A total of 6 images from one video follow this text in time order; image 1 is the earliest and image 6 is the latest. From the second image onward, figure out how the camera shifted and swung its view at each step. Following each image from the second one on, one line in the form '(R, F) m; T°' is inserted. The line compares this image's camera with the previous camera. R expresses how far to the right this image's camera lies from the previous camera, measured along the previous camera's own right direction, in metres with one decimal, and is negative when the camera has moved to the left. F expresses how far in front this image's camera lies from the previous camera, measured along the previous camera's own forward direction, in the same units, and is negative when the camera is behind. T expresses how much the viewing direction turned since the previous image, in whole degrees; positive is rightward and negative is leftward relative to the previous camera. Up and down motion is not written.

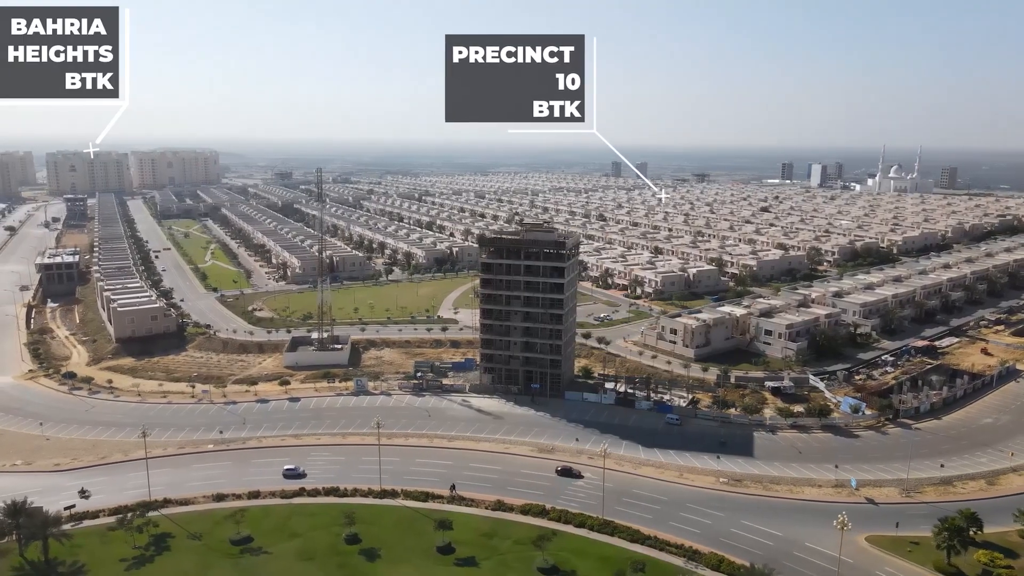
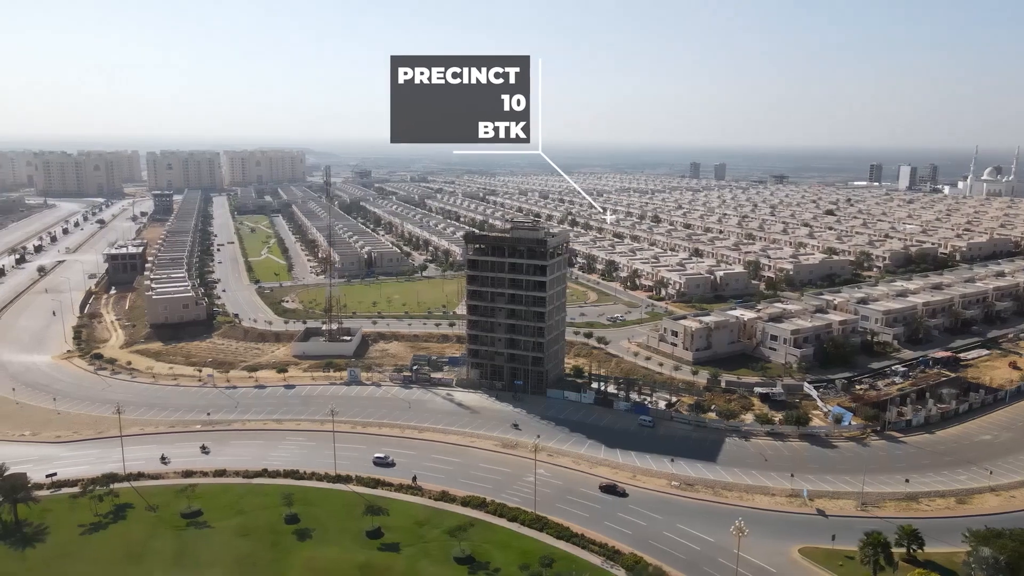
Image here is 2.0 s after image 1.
(+6.5, -0.1) m; -6°
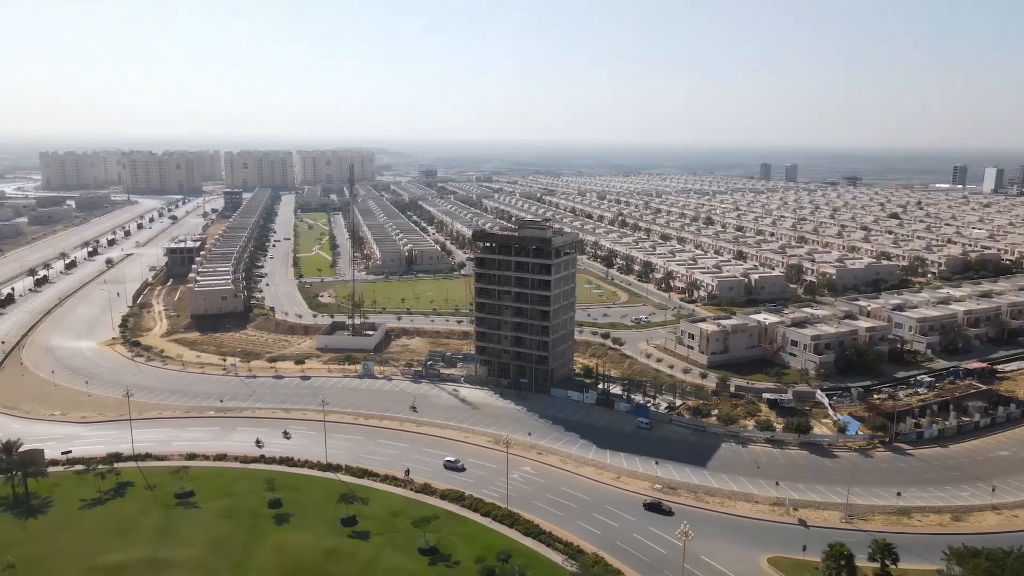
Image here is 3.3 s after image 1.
(+4.2, 0.0) m; -5°
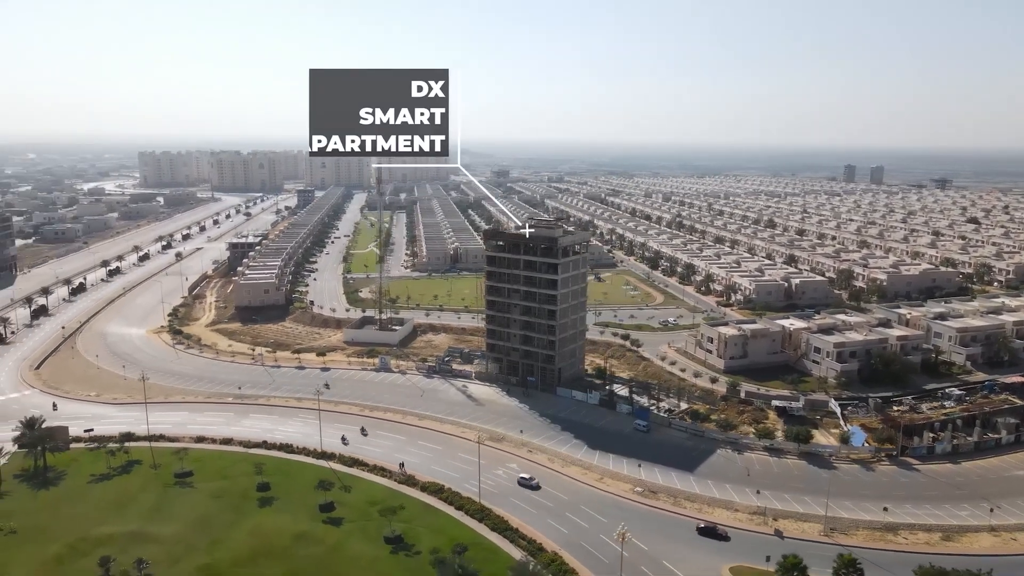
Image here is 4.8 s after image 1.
(+4.6, 0.0) m; -6°
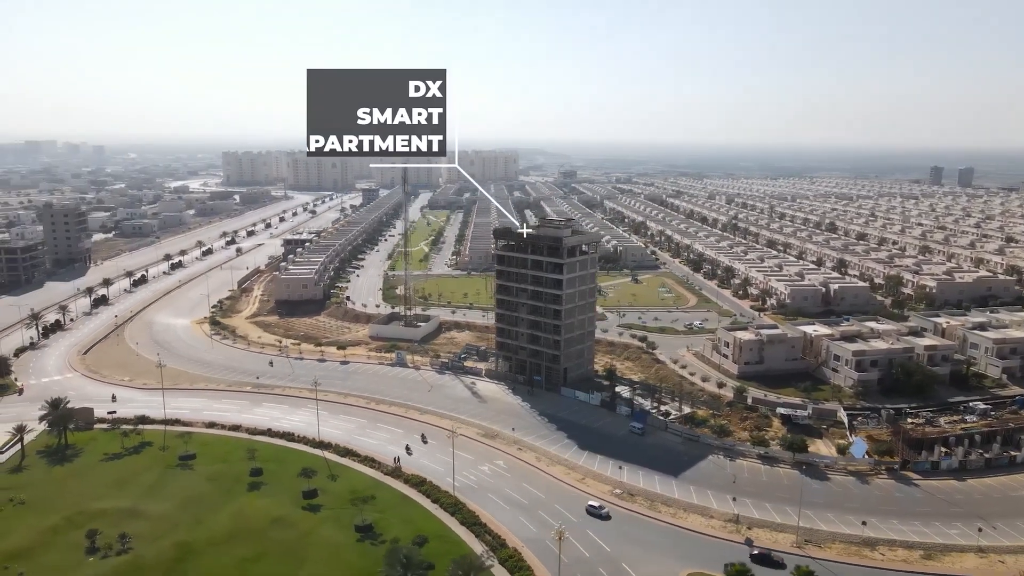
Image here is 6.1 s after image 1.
(+4.4, -0.1) m; -6°
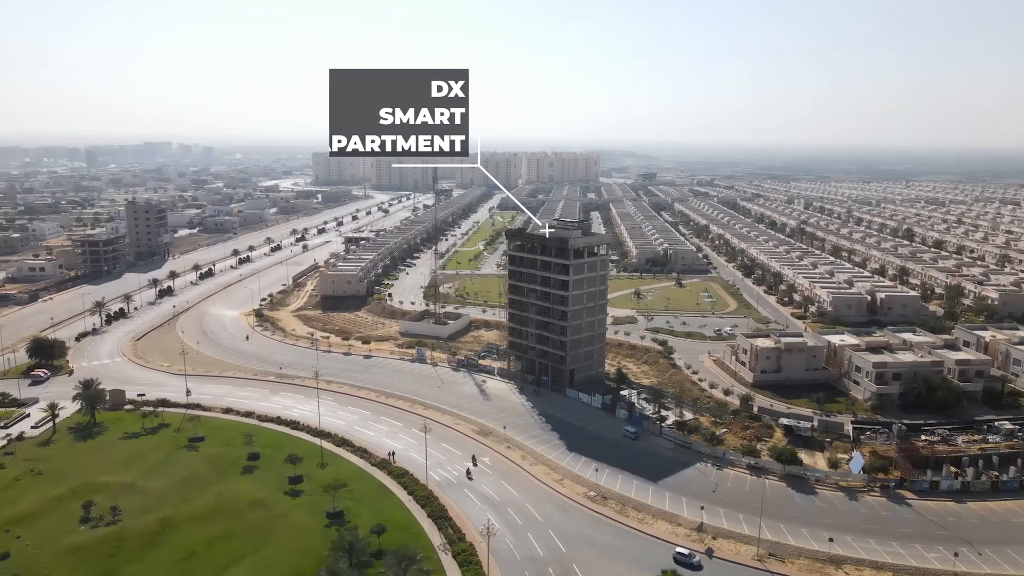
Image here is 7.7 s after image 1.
(+5.1, -0.1) m; -7°
